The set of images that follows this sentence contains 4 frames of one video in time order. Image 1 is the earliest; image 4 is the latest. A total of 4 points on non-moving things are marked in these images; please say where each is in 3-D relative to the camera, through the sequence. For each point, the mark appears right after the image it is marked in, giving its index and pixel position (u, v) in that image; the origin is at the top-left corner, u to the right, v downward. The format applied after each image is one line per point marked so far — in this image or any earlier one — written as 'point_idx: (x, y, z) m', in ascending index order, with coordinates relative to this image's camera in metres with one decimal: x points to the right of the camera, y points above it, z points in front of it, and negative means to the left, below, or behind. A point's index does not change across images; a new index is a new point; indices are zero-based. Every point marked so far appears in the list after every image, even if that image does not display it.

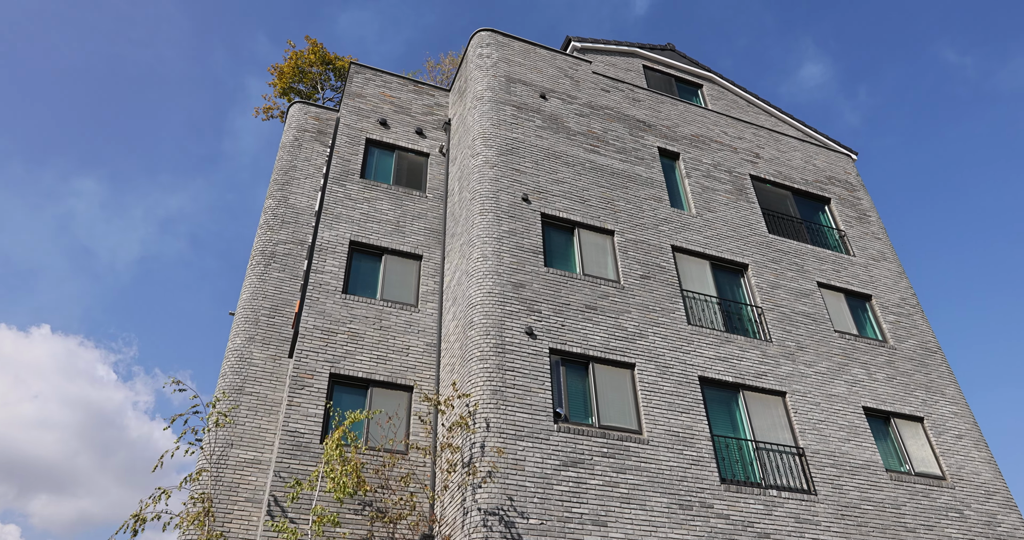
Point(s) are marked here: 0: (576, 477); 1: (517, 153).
0: (+1.1, -3.5, +11.4) m
1: (+0.1, +2.6, +15.1) m
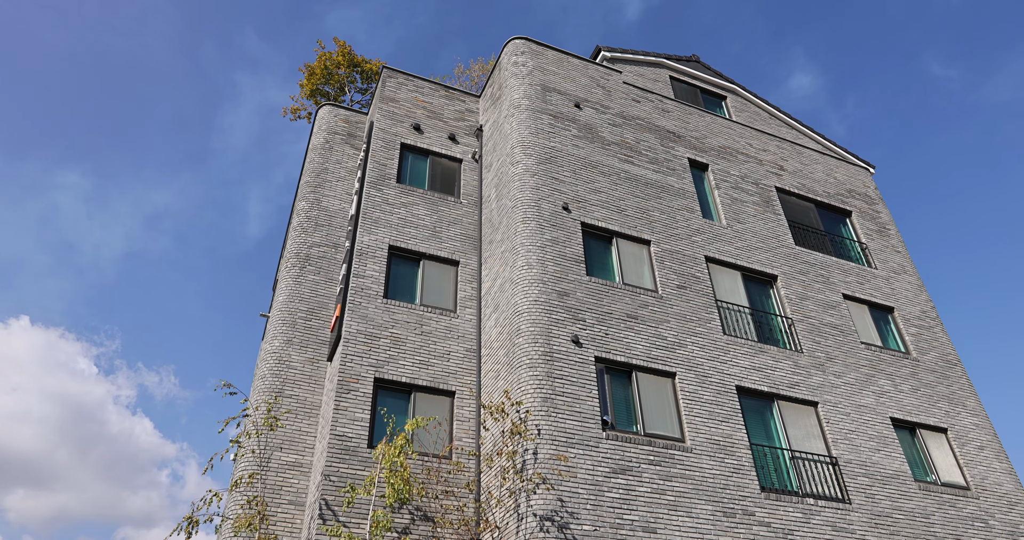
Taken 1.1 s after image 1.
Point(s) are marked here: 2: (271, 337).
0: (+1.9, -3.6, +11.6) m
1: (+1.0, +2.4, +15.3) m
2: (-5.3, -1.5, +14.8) m
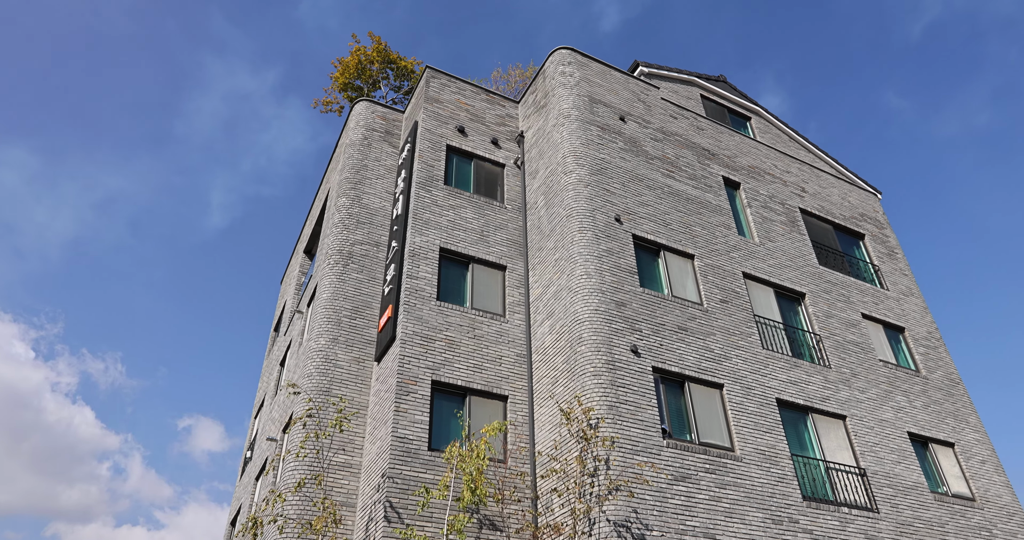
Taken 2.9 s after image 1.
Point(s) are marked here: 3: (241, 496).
0: (+3.1, -3.9, +12.1) m
1: (+2.2, +2.2, +15.7) m
2: (-4.2, -1.4, +14.7) m
3: (-6.7, -5.5, +16.9) m
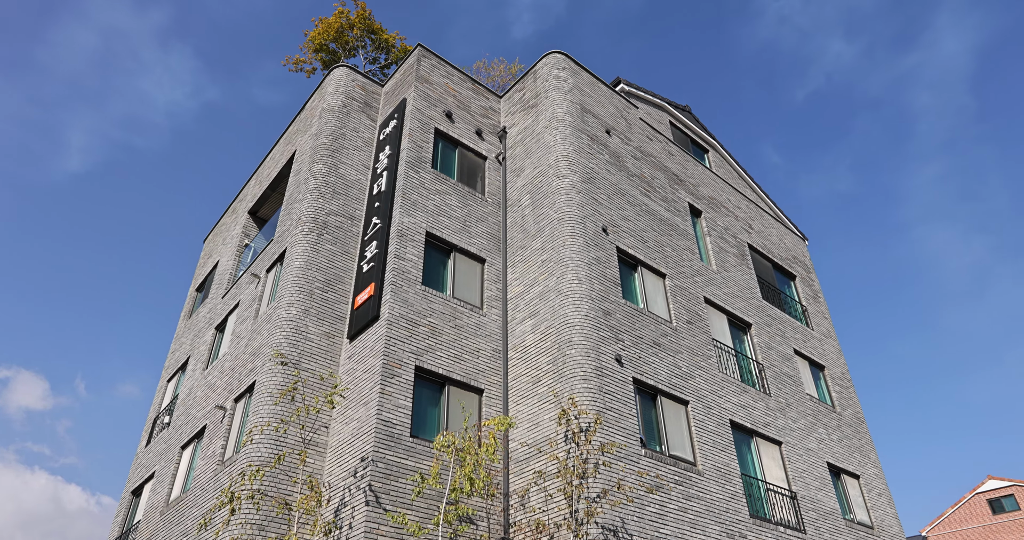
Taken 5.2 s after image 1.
0: (+2.7, -4.2, +12.4) m
1: (+1.9, +2.0, +15.9) m
2: (-4.6, -0.7, +13.7) m
3: (-8.0, -4.4, +15.3) m
